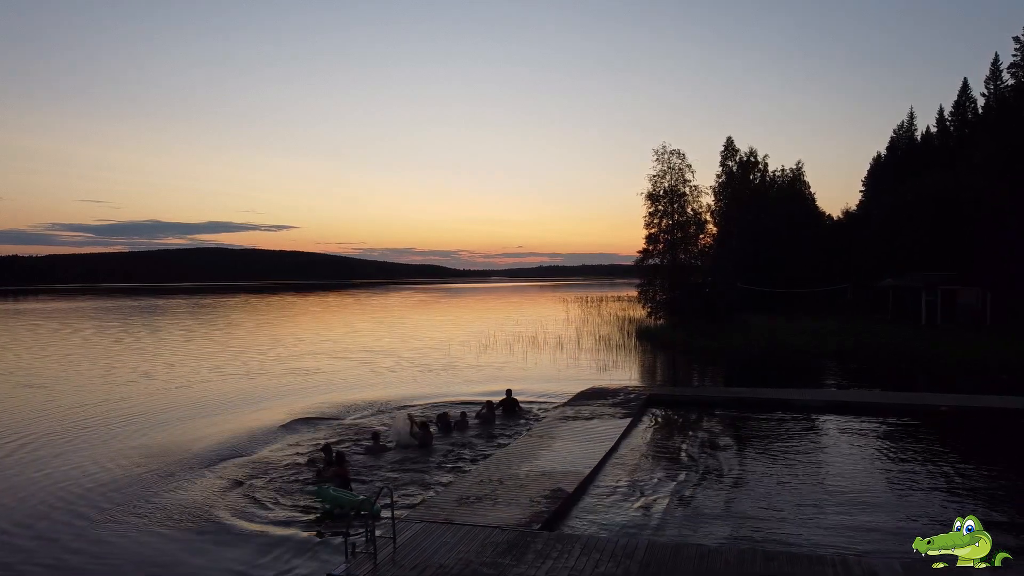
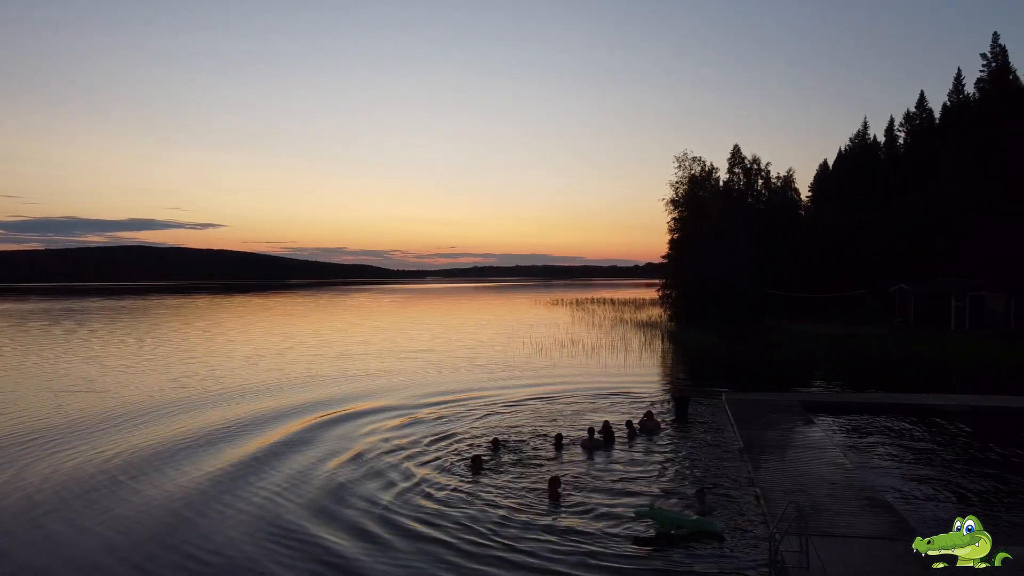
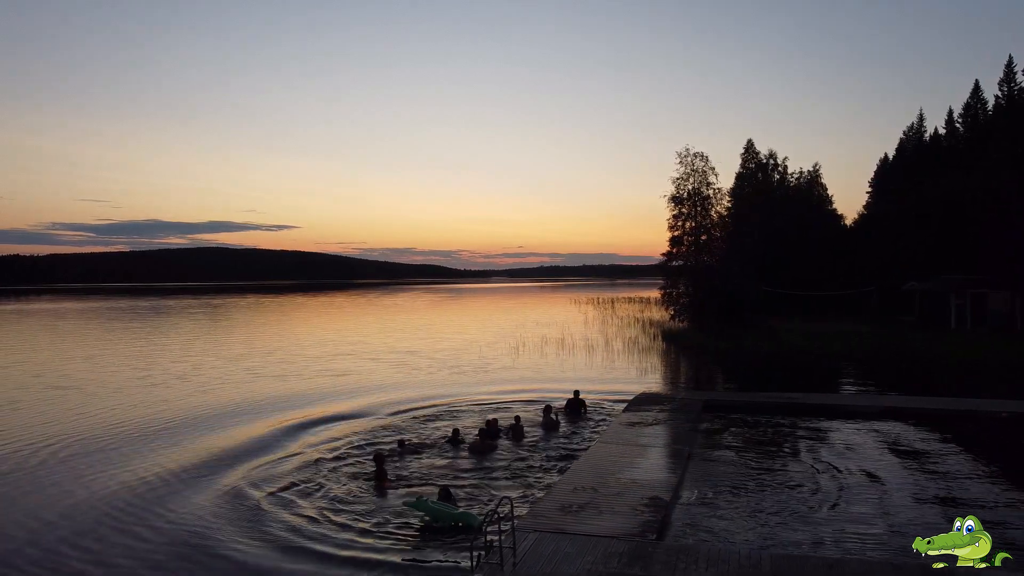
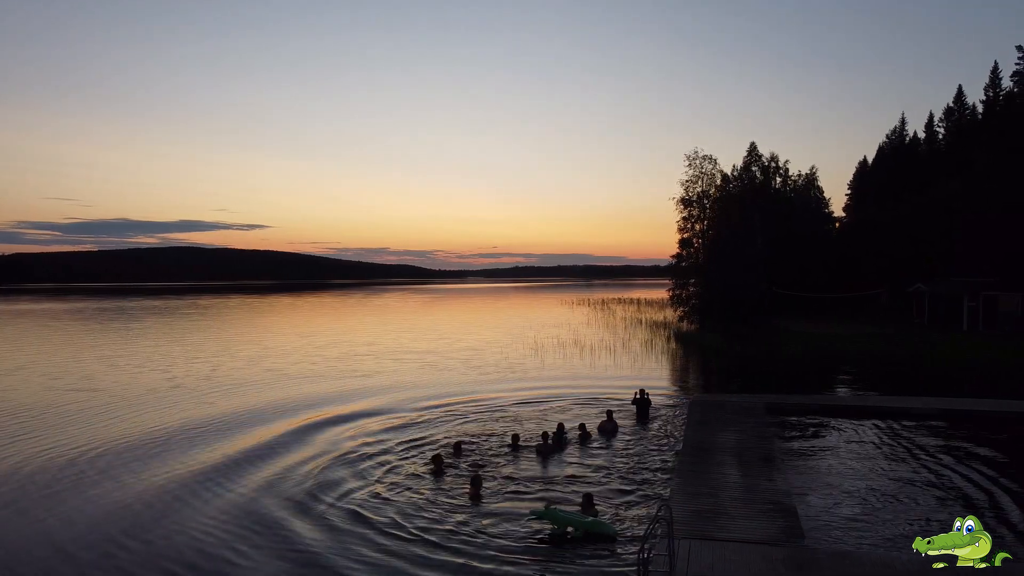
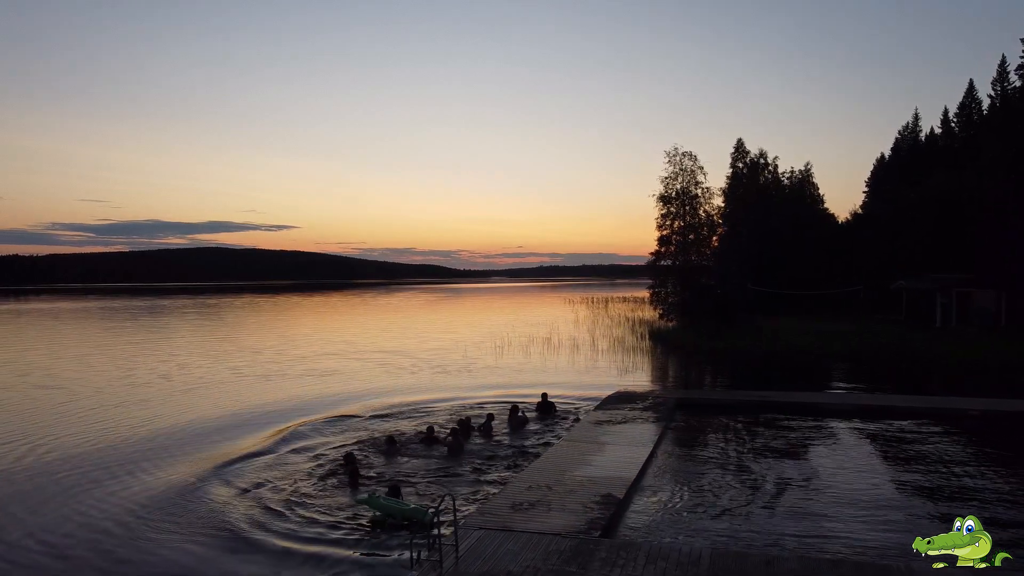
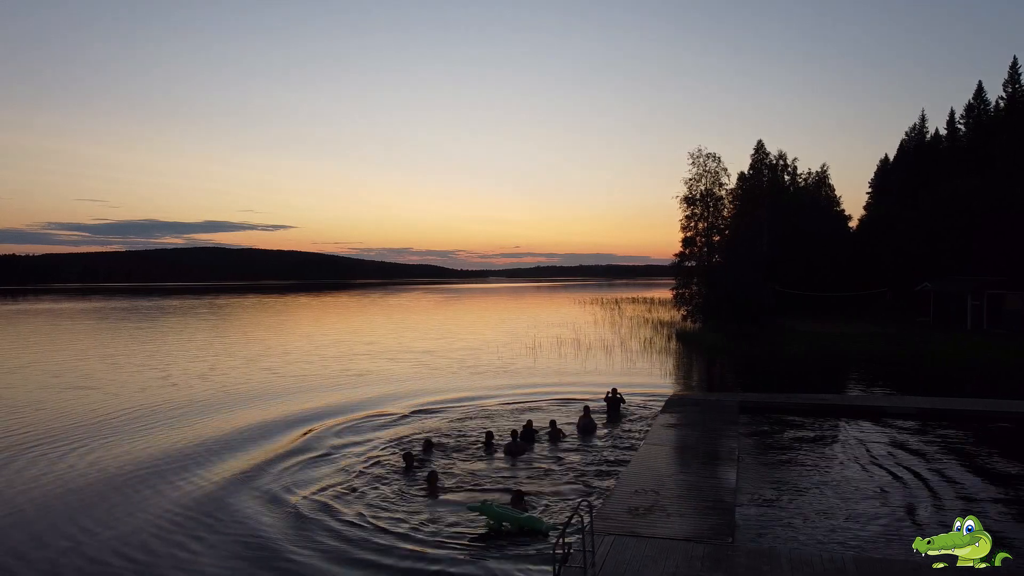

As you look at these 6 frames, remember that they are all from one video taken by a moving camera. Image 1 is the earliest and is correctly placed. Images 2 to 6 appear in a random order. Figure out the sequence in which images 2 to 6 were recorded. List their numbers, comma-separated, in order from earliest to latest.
5, 3, 6, 4, 2
